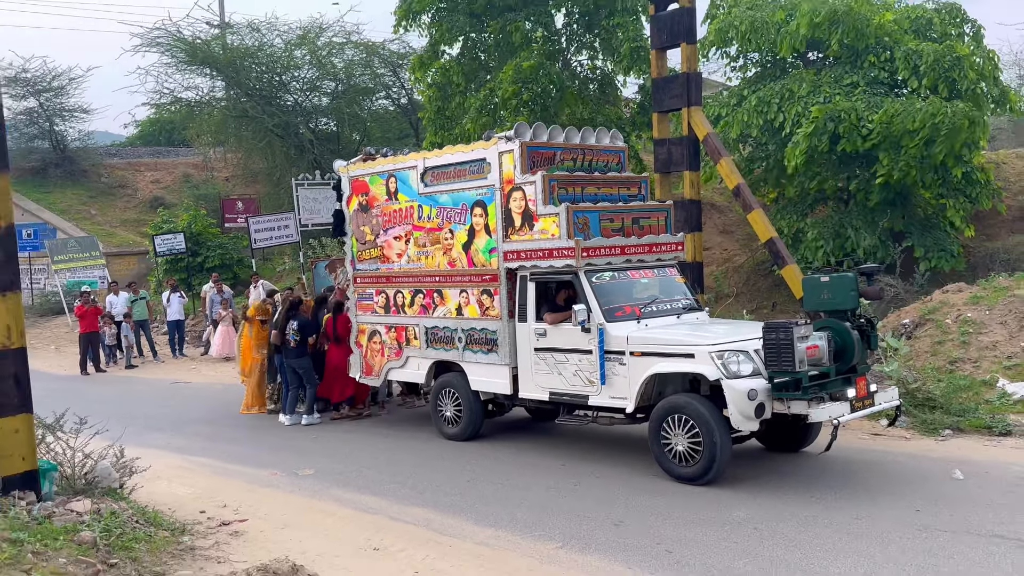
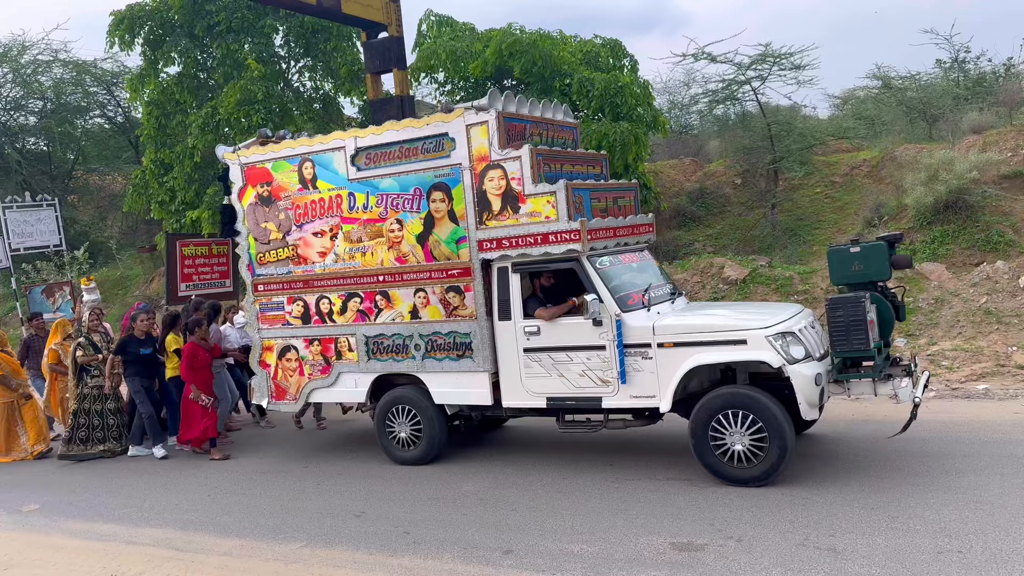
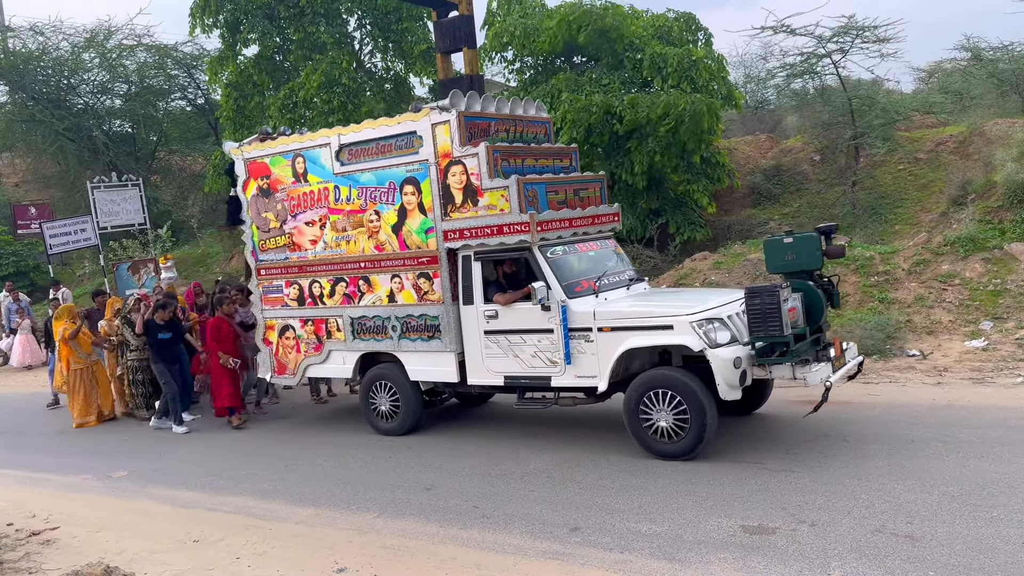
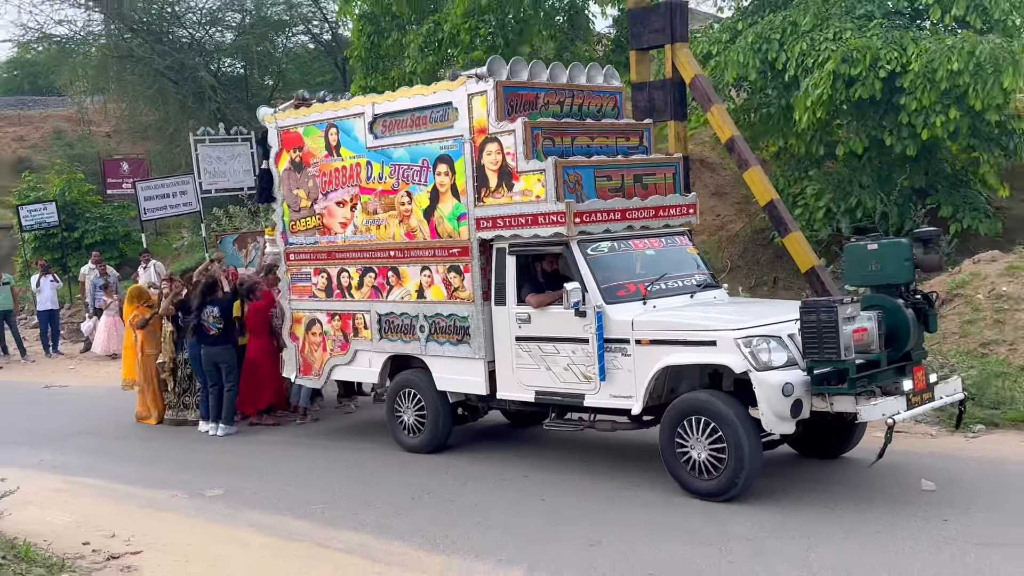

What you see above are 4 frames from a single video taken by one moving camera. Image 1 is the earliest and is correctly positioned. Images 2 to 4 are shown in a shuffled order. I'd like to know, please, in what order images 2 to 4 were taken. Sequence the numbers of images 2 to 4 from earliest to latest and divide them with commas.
4, 3, 2
